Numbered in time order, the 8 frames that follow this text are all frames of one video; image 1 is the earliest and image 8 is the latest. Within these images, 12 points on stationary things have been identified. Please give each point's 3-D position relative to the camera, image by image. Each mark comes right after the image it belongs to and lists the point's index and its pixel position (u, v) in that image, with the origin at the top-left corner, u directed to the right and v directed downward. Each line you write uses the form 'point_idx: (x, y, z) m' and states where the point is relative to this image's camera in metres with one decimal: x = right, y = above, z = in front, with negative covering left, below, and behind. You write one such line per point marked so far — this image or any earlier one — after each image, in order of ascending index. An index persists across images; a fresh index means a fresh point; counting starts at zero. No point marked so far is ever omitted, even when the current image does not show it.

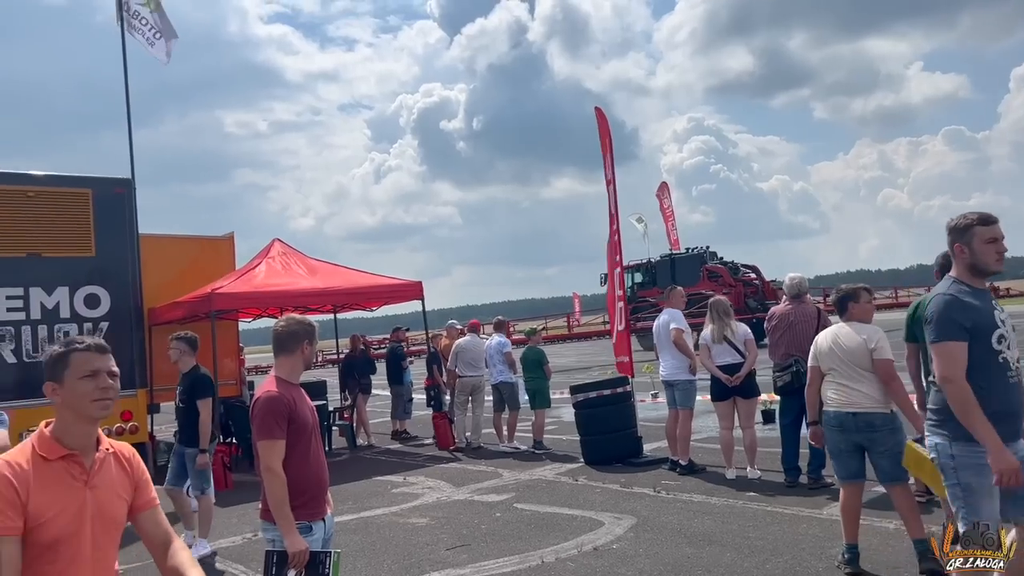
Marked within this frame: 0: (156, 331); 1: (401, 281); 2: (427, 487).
0: (-5.2, -0.6, +12.3) m
1: (-1.6, +0.1, +12.3) m
2: (-0.9, -2.1, +9.0) m
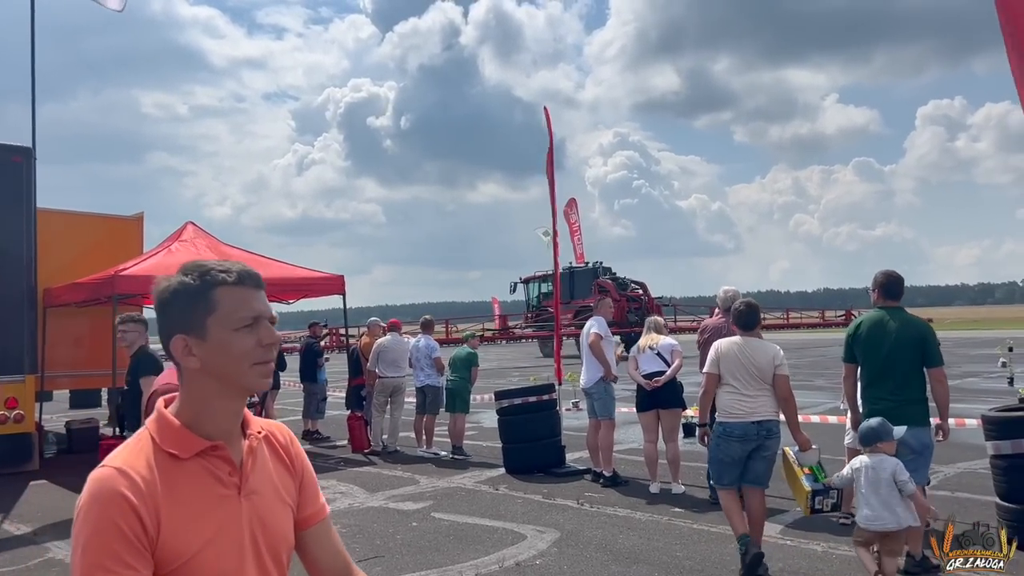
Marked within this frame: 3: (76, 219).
0: (-6.2, -0.3, +11.5) m
1: (-2.6, +0.2, +11.8) m
2: (-1.7, -2.0, +8.5) m
3: (-6.0, +0.9, +11.6) m
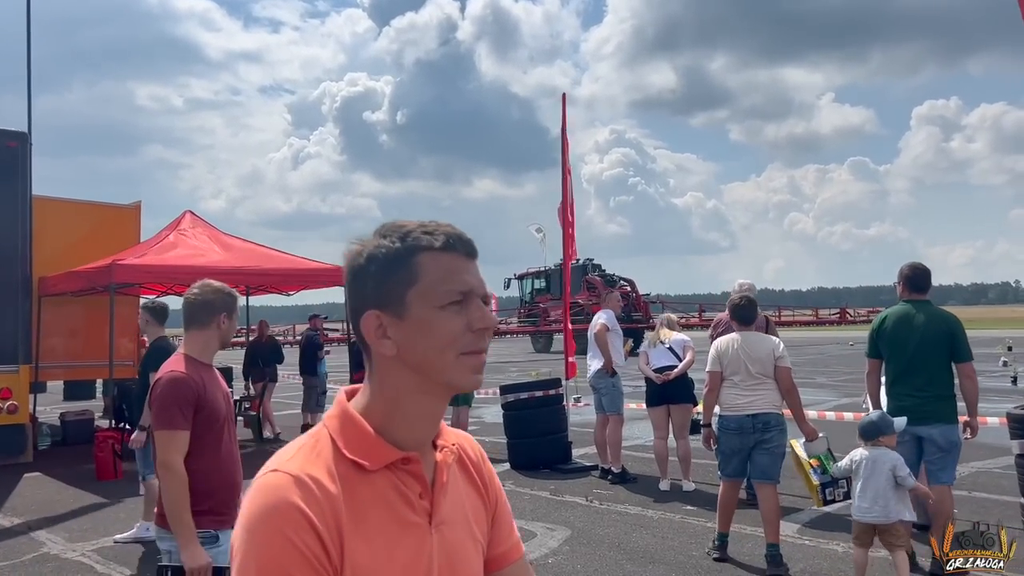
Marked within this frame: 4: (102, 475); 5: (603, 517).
0: (-6.2, -0.2, +11.2) m
1: (-2.5, +0.3, +11.6) m
2: (-1.7, -1.9, +8.3) m
3: (-5.9, +1.1, +11.4) m
4: (-4.4, -2.0, +9.1) m
5: (+0.7, -1.8, +6.7) m
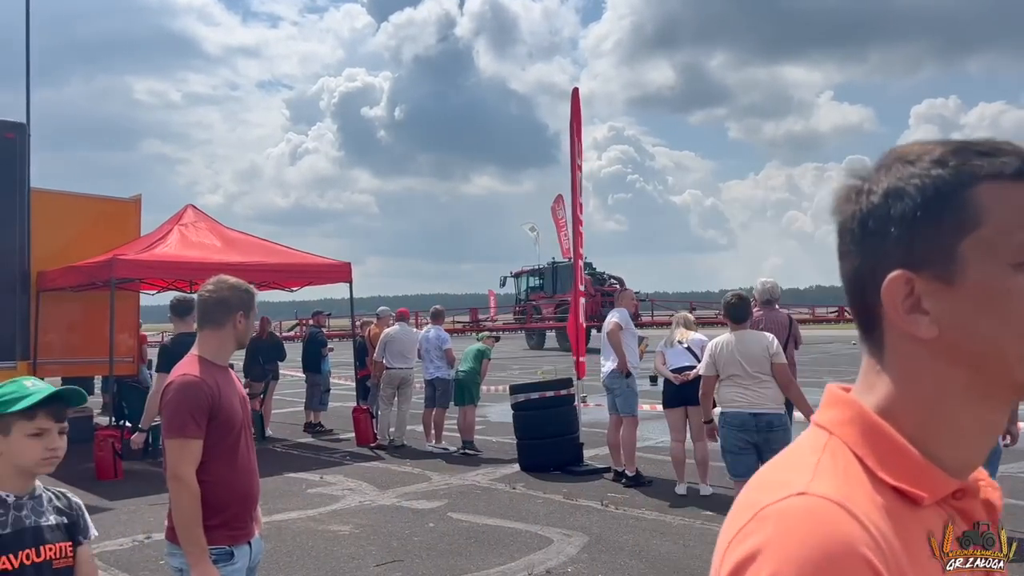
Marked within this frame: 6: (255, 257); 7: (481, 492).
0: (-6.1, -0.1, +11.0) m
1: (-2.4, +0.4, +11.4) m
2: (-1.6, -1.9, +8.1) m
3: (-5.8, +1.2, +11.1) m
4: (-4.3, -2.0, +8.9) m
5: (+0.8, -1.8, +6.5) m
6: (-3.3, +0.4, +10.9) m
7: (-0.3, -1.9, +7.7) m
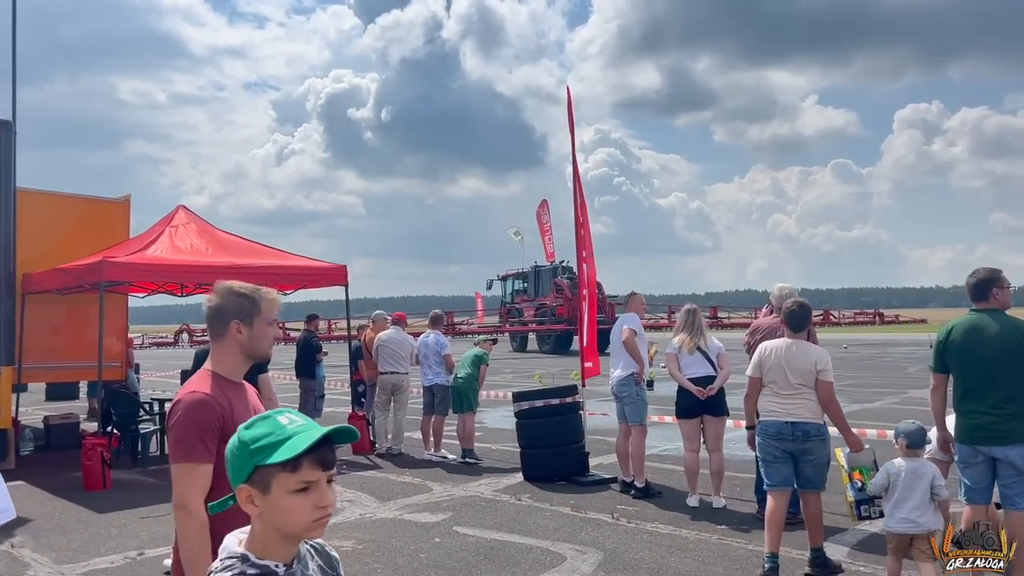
0: (-6.1, -0.2, +10.7) m
1: (-2.4, +0.3, +11.1) m
2: (-1.5, -2.0, +7.9) m
3: (-5.8, +1.1, +10.8) m
4: (-4.3, -2.0, +8.6) m
5: (+0.9, -1.8, +6.2) m
6: (-3.3, +0.4, +10.6) m
7: (-0.2, -1.9, +7.5) m
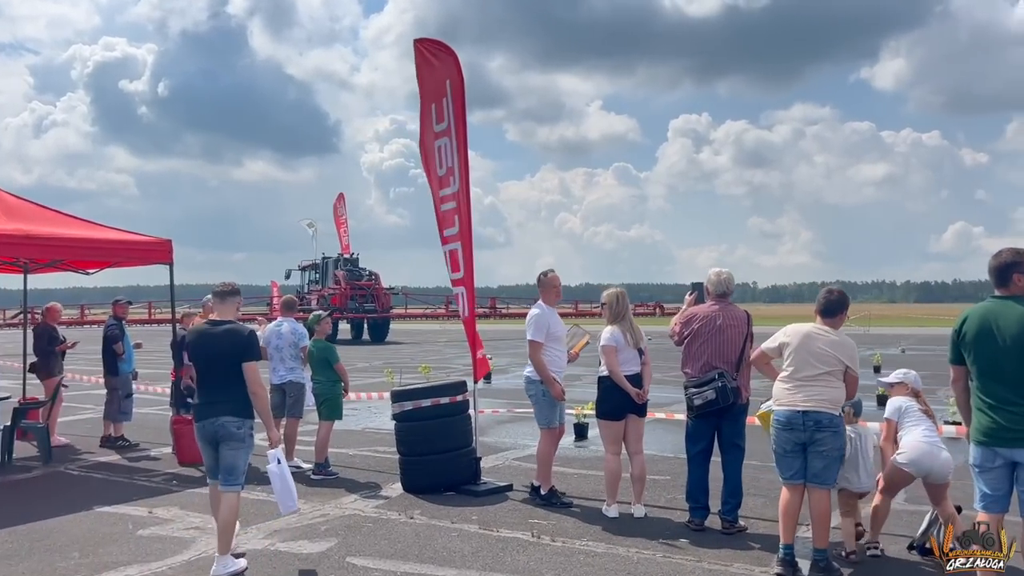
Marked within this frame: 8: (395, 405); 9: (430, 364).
0: (-7.4, +0.1, +8.0) m
1: (-4.0, +0.5, +9.2) m
2: (-2.4, -1.8, +6.3) m
3: (-7.1, +1.4, +8.1) m
4: (-5.2, -1.8, +6.4) m
5: (+0.4, -1.7, +5.3) m
6: (-4.7, +0.6, +8.6) m
7: (-1.0, -1.7, +6.2) m
8: (-1.0, -1.0, +7.4) m
9: (-1.8, -1.7, +18.8) m
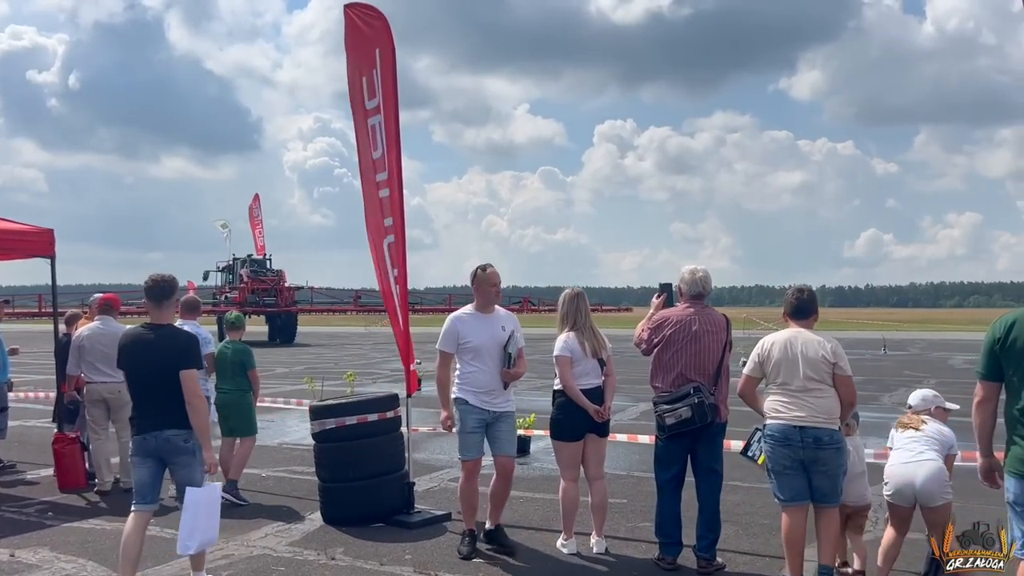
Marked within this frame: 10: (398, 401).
0: (-7.9, +0.2, +6.4) m
1: (-4.6, +0.6, +7.9) m
2: (-2.7, -1.8, +5.2) m
3: (-7.6, +1.4, +6.6) m
4: (-5.6, -1.7, +5.0) m
5: (+0.1, -1.7, +4.4) m
6: (-5.3, +0.6, +7.2) m
7: (-1.4, -1.7, +5.2) m
8: (-1.5, -1.0, +6.4) m
9: (-3.3, -1.7, +17.7) m
10: (-0.9, -0.9, +6.5) m
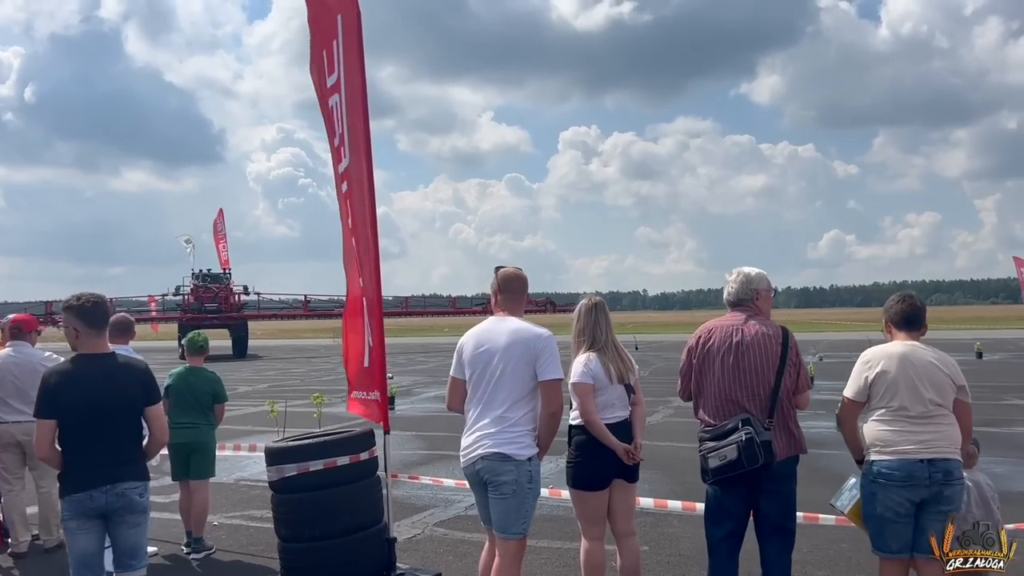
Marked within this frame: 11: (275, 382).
0: (-7.9, -0.1, +5.0) m
1: (-4.7, +0.4, +6.7) m
2: (-2.7, -1.9, +3.9) m
3: (-7.7, +1.2, +5.2) m
4: (-5.5, -1.9, +3.6) m
5: (+0.2, -1.7, +3.3) m
6: (-5.3, +0.4, +5.9) m
7: (-1.3, -1.8, +4.0) m
8: (-1.4, -1.1, +5.2) m
9: (-3.7, -2.0, +16.4) m
10: (-0.9, -1.0, +5.4) m
11: (-5.5, -2.2, +19.7) m
